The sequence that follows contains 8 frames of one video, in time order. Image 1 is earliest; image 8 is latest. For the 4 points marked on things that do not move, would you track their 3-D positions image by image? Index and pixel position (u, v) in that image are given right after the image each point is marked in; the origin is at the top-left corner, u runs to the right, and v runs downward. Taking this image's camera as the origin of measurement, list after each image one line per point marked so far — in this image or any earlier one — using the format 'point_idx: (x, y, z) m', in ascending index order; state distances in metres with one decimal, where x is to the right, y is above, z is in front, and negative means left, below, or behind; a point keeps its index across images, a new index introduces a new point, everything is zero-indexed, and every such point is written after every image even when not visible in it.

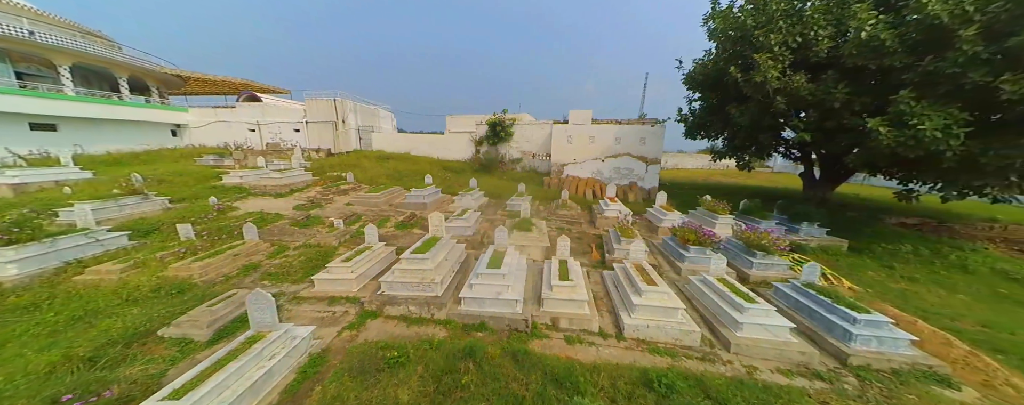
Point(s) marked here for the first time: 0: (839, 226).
0: (+10.3, -0.8, +9.4) m
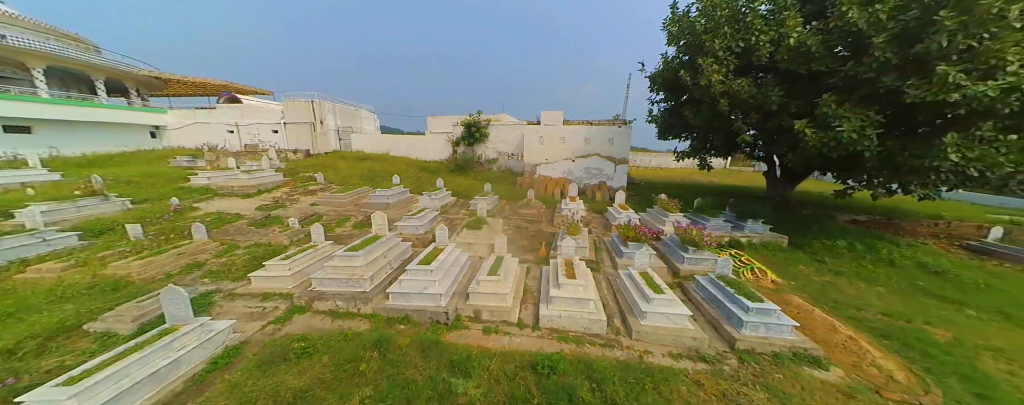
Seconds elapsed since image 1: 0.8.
0: (+9.1, -0.7, +9.8) m
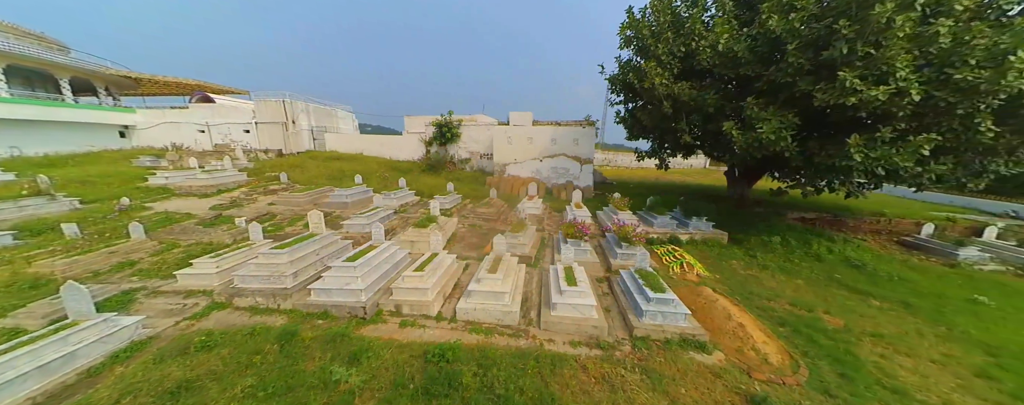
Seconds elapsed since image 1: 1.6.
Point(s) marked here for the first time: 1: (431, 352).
0: (+7.7, -0.6, +10.1) m
1: (-1.0, -1.8, +3.6) m
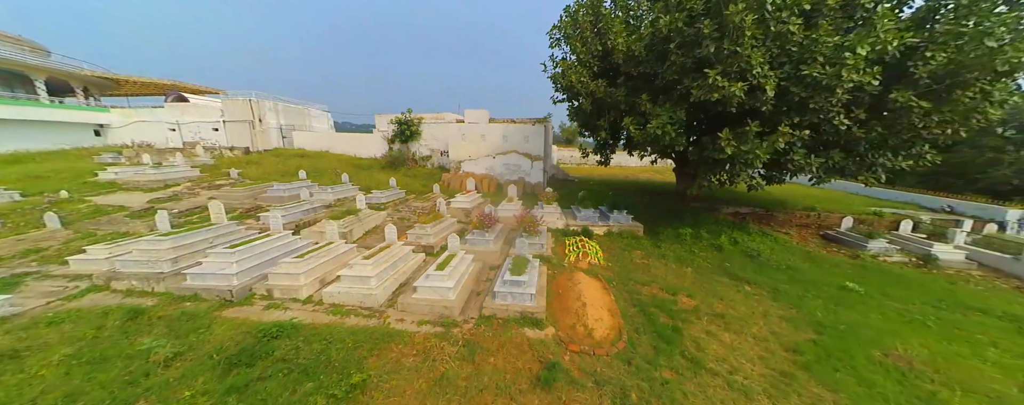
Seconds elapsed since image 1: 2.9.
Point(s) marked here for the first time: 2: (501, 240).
0: (+5.4, -0.4, +10.5) m
1: (-3.2, -1.6, +3.9) m
2: (-0.1, -0.9, +6.7) m
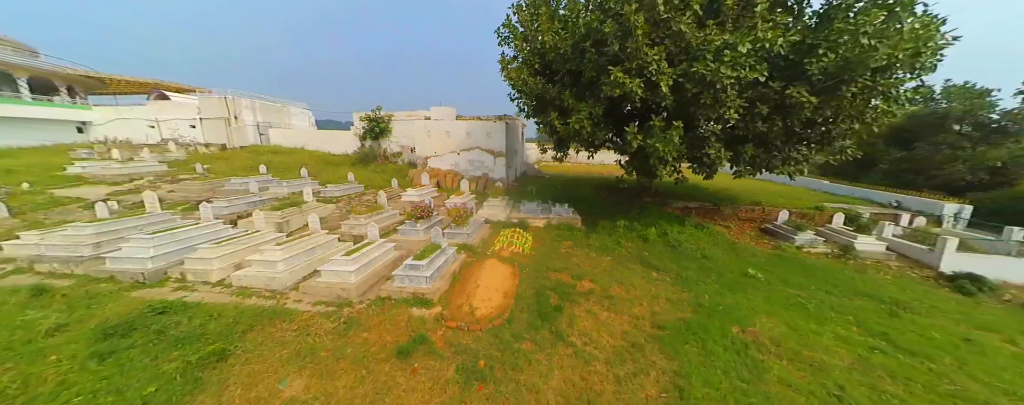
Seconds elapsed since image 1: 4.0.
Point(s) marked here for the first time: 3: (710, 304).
0: (+3.6, -0.2, +10.8) m
1: (-5.0, -1.4, +4.2) m
2: (-1.8, -0.7, +7.0) m
3: (+3.5, -1.8, +5.2) m
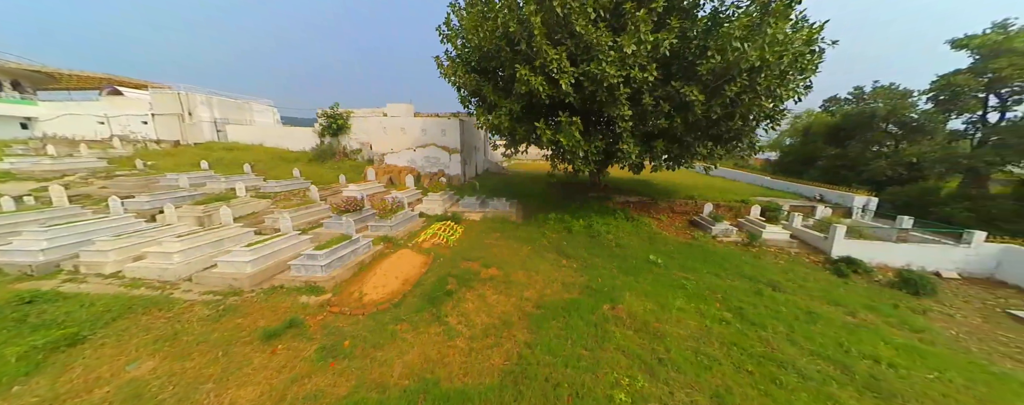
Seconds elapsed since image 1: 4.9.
0: (+1.5, 0.0, +11.2) m
1: (-6.8, -1.3, +4.2) m
2: (-3.8, -0.5, +7.2) m
3: (+1.6, -1.6, +5.6) m
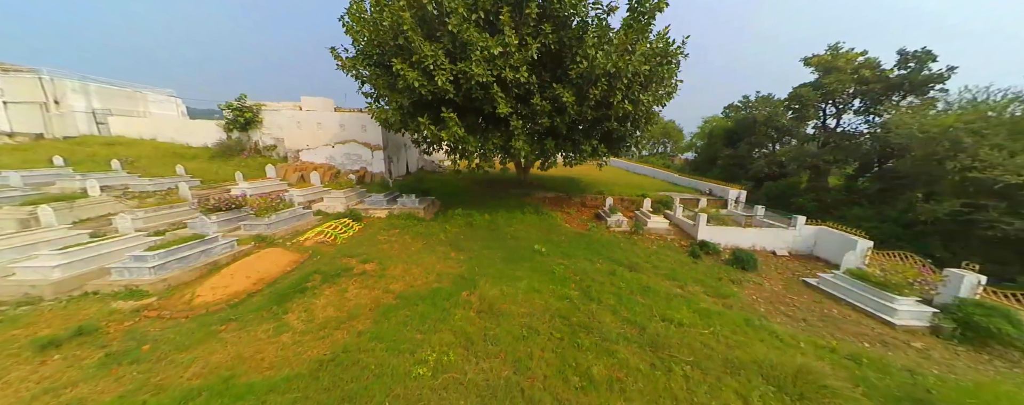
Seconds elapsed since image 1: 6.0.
0: (-1.7, +0.1, +11.3) m
1: (-9.0, -1.3, +3.3) m
2: (-6.4, -0.5, +6.7) m
3: (-0.8, -1.4, +5.8) m
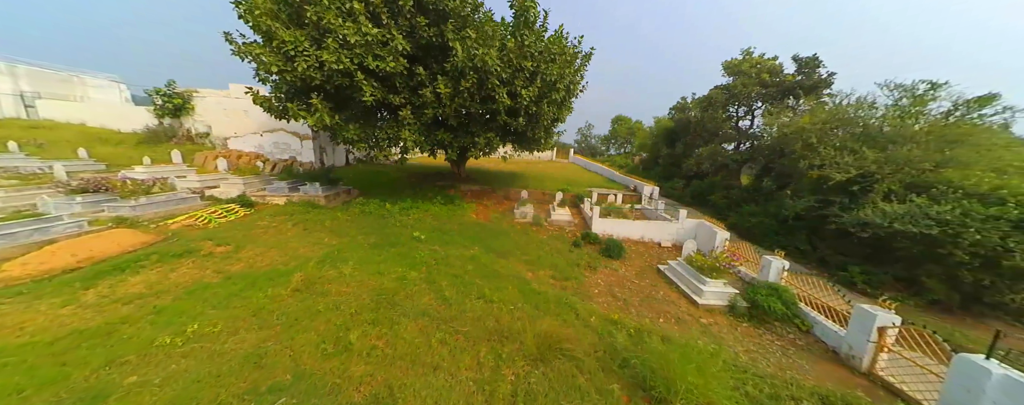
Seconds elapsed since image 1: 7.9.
0: (-4.8, +0.5, +11.4) m
1: (-11.7, -0.9, +3.1) m
2: (-9.3, -0.1, +6.6) m
3: (-3.7, -1.1, +5.9) m
